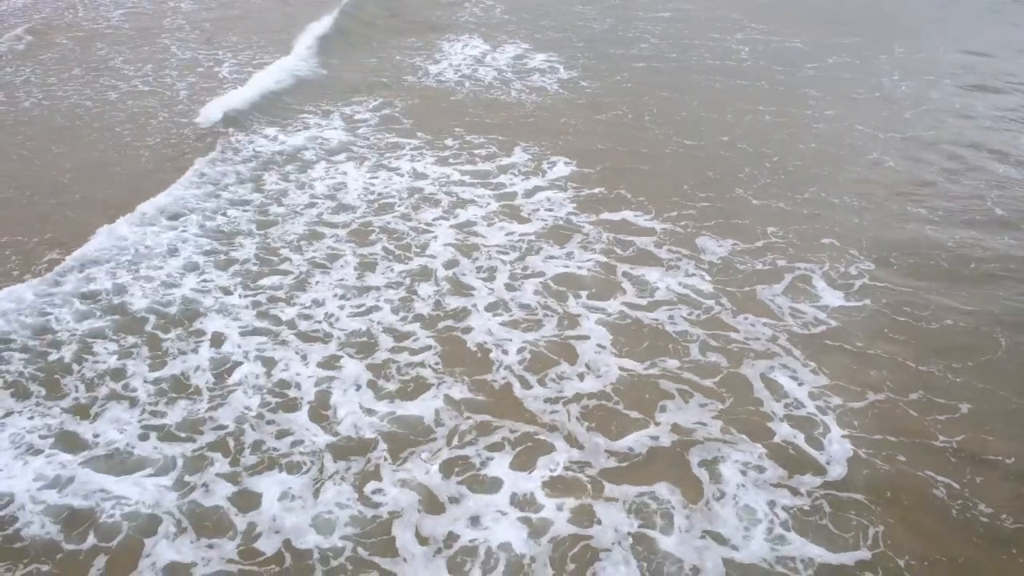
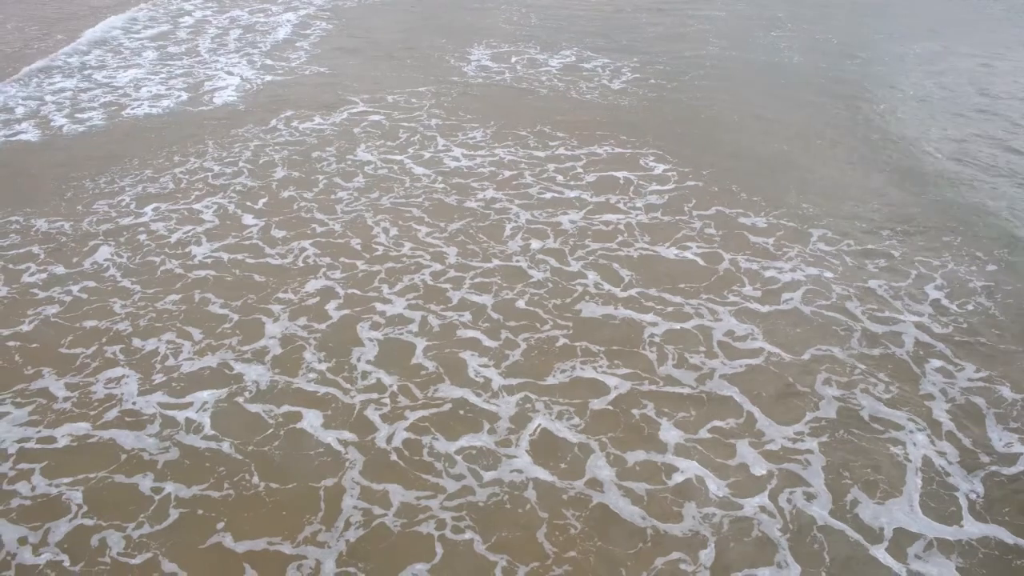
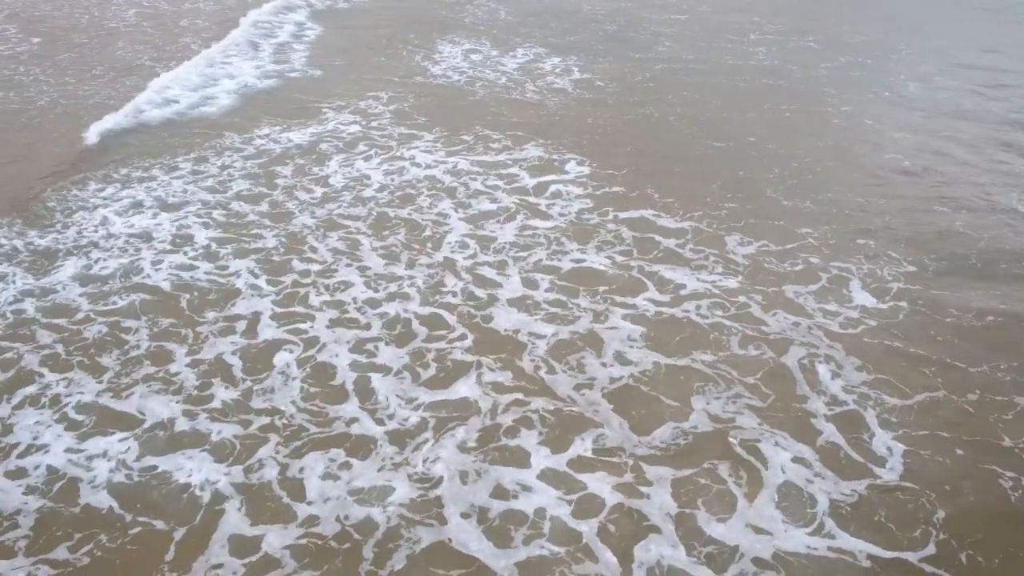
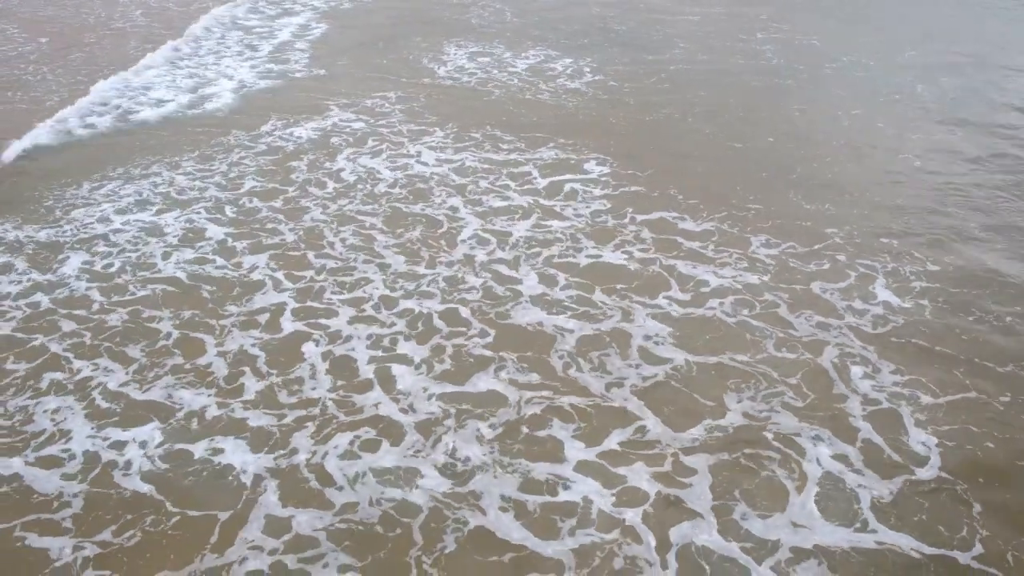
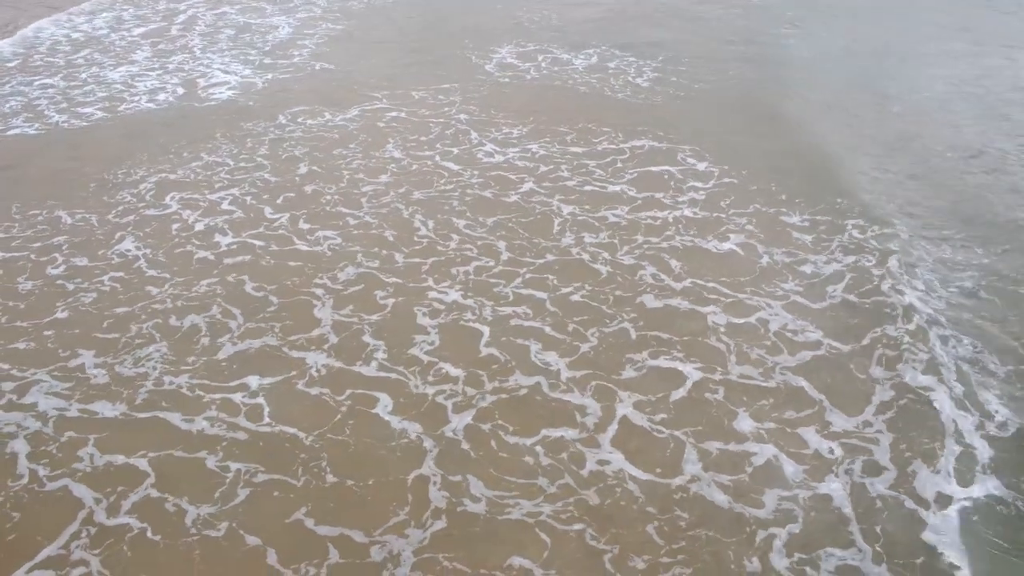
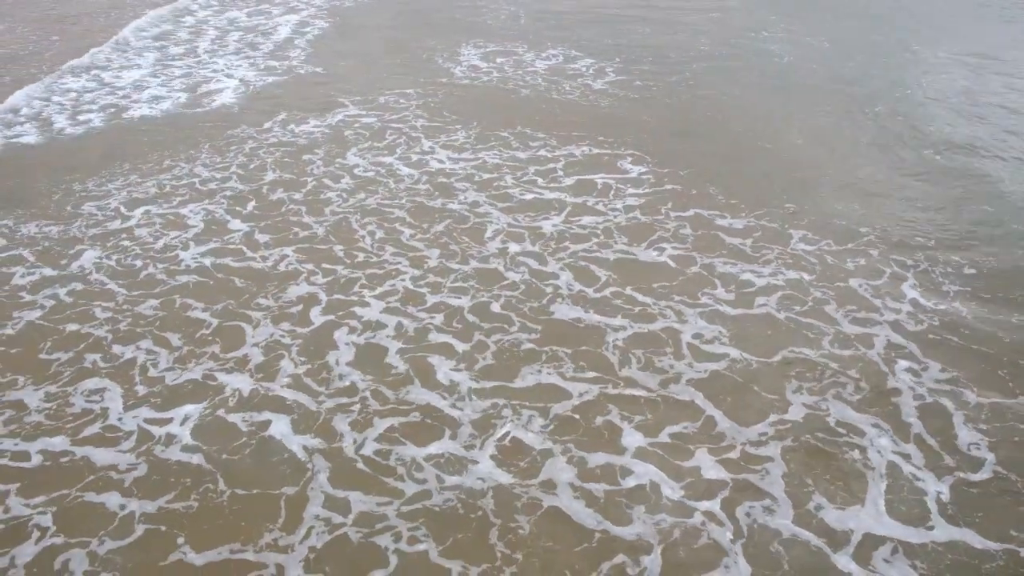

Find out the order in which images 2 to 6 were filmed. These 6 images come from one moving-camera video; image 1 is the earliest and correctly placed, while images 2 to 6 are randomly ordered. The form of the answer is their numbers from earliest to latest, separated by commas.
3, 4, 6, 2, 5
